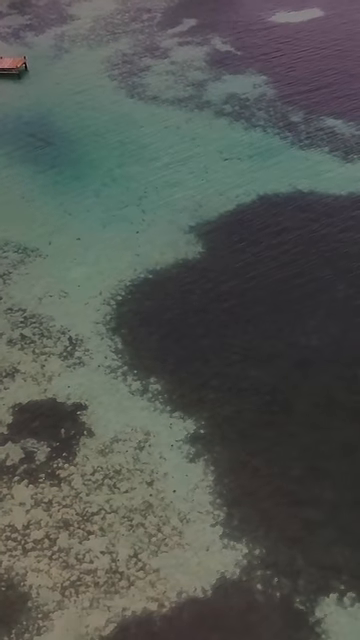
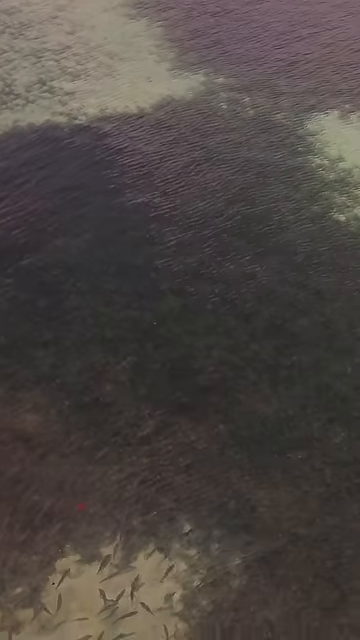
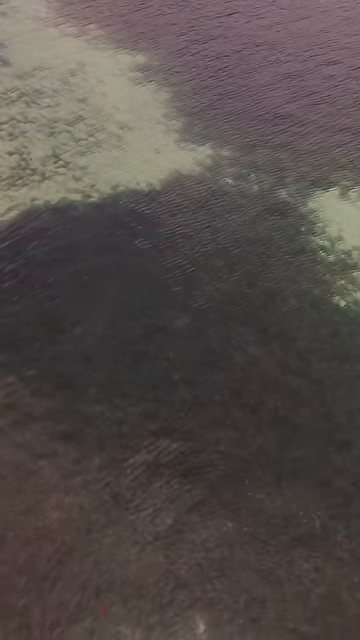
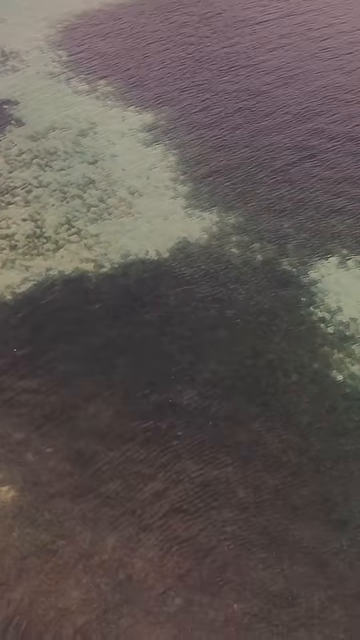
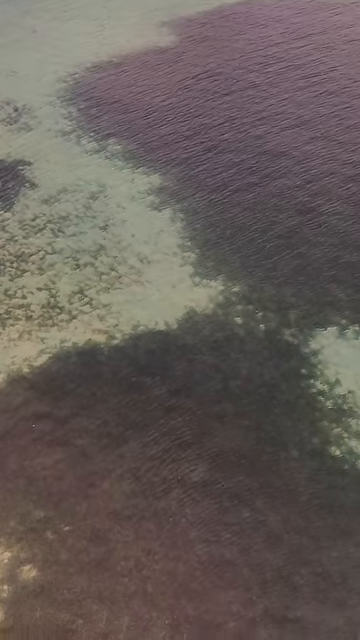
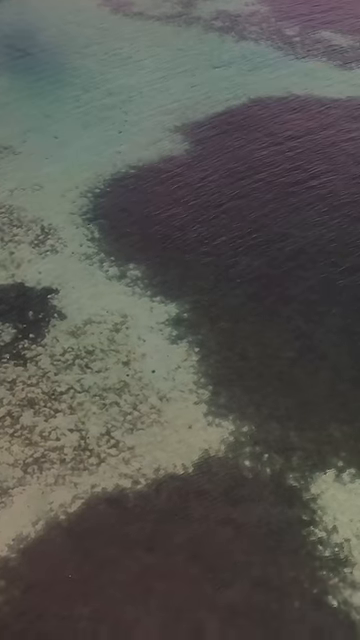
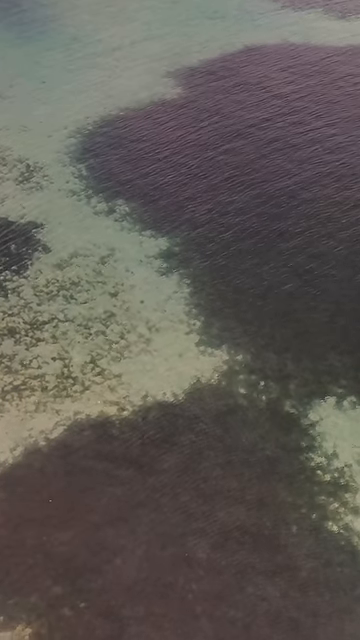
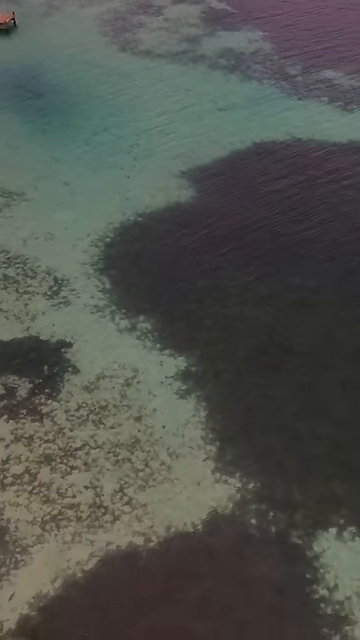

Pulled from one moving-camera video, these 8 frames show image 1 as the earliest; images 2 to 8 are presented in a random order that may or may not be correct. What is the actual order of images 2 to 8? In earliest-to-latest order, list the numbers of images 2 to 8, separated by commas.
8, 6, 7, 5, 4, 3, 2
